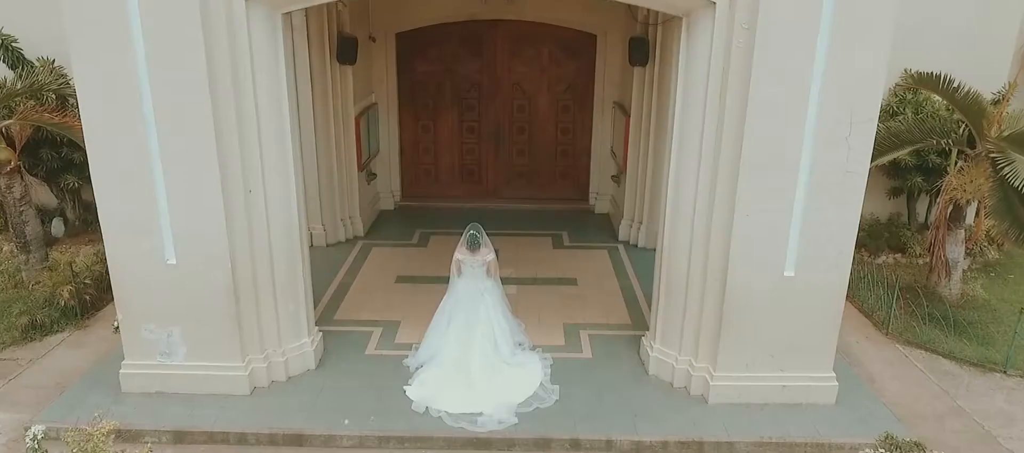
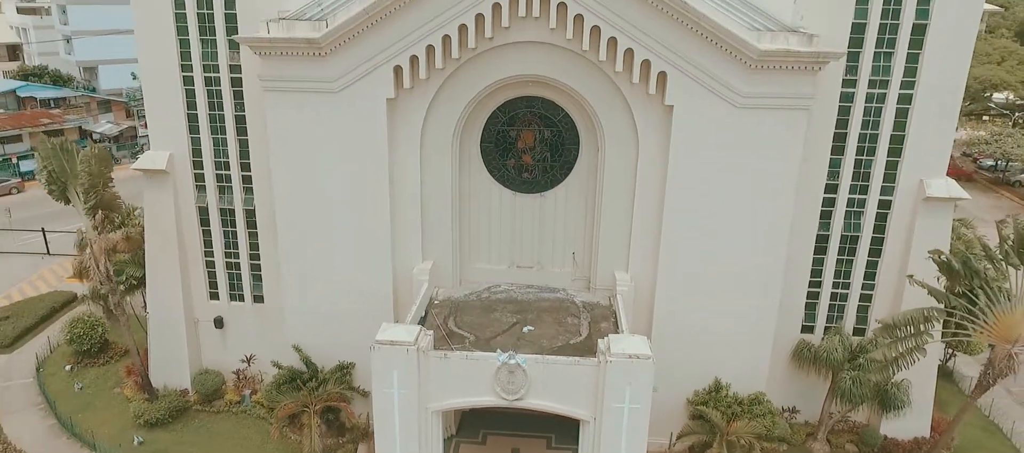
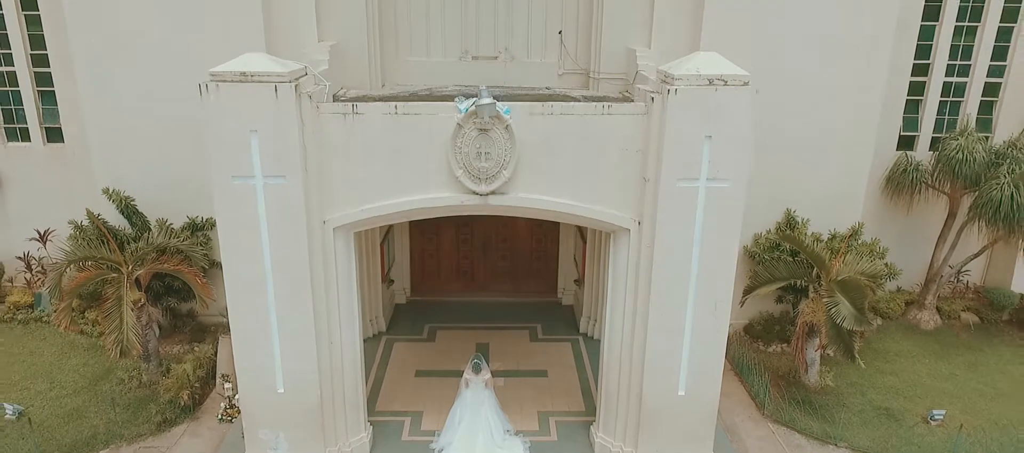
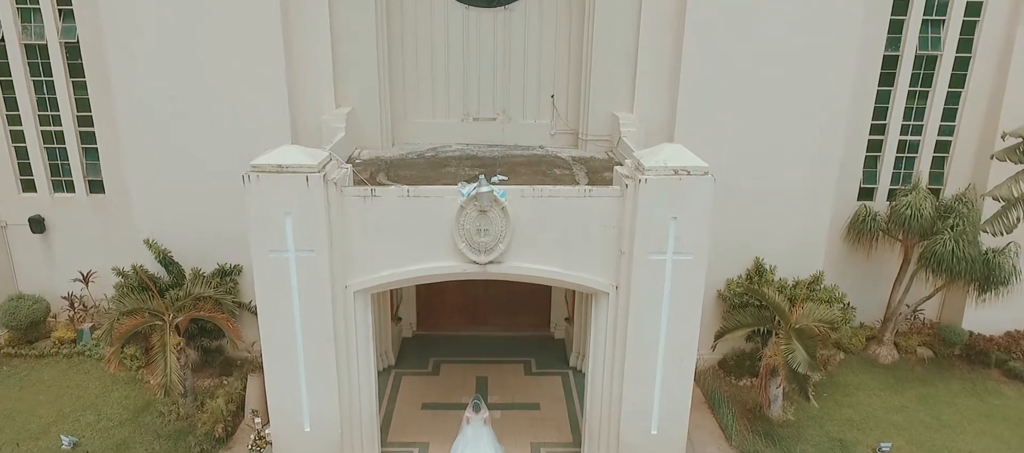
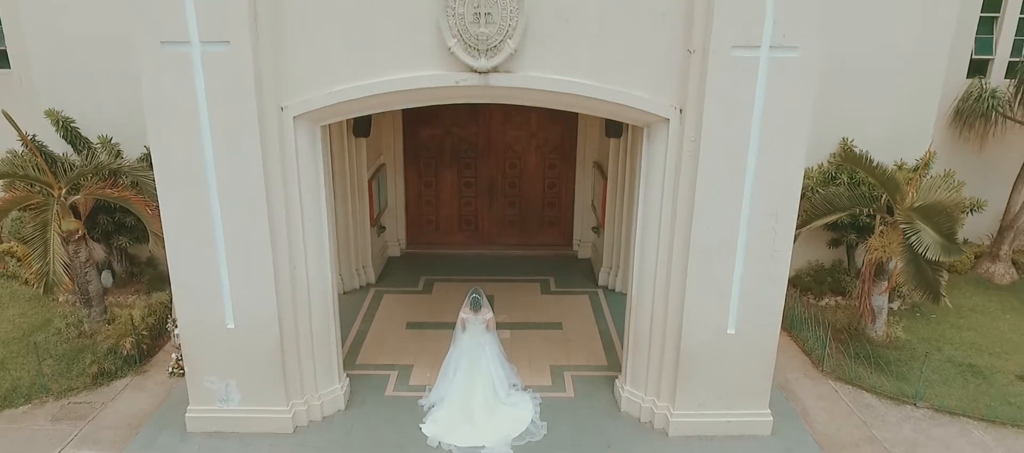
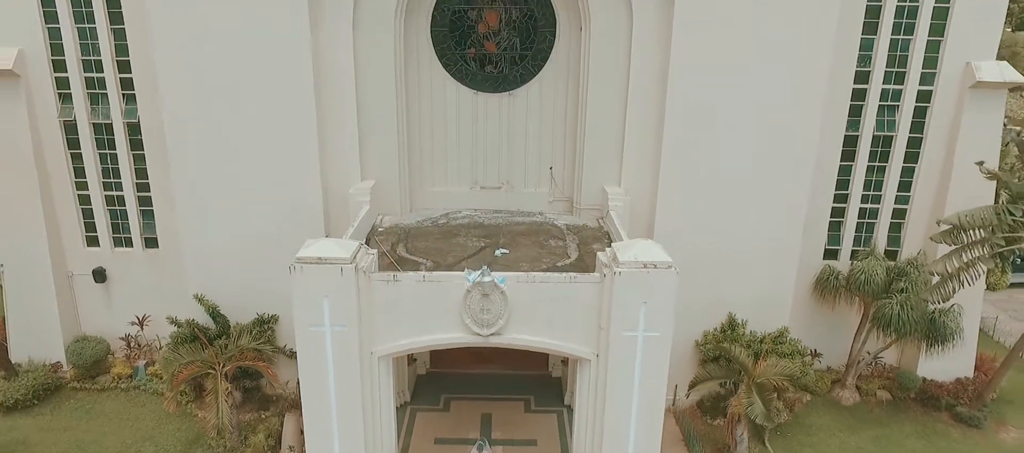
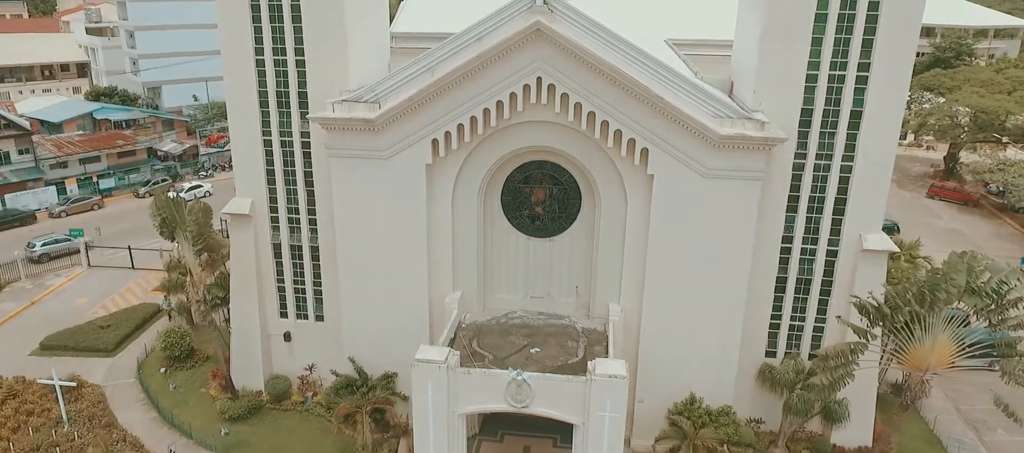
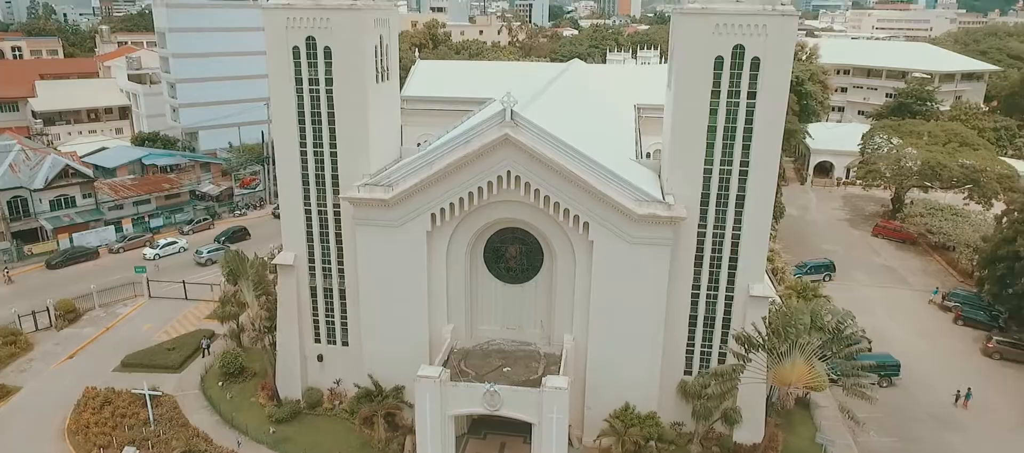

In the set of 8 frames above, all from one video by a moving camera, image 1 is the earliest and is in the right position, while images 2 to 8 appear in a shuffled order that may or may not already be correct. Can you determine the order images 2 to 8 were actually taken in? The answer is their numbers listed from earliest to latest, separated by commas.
5, 3, 4, 6, 2, 7, 8
